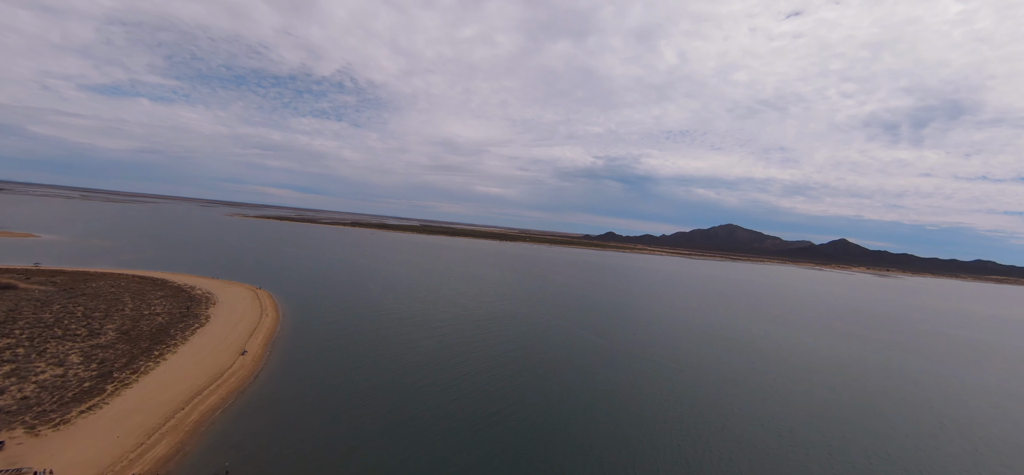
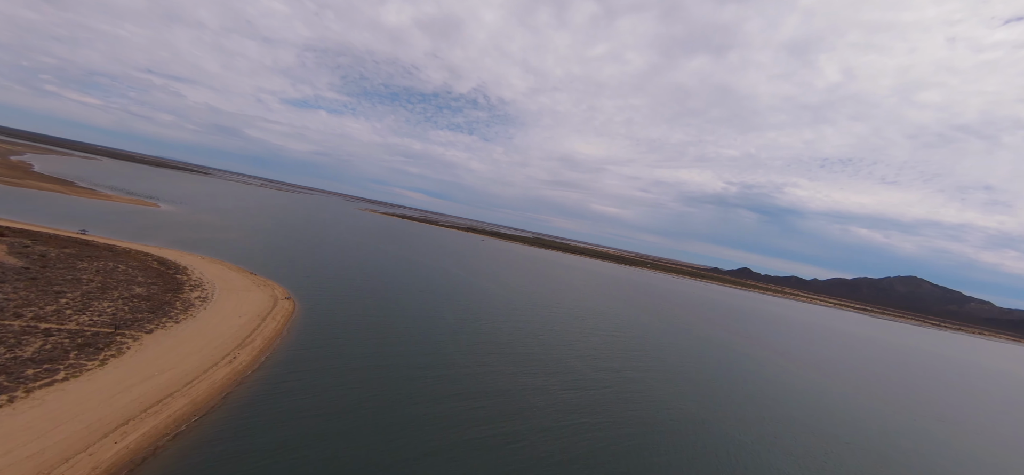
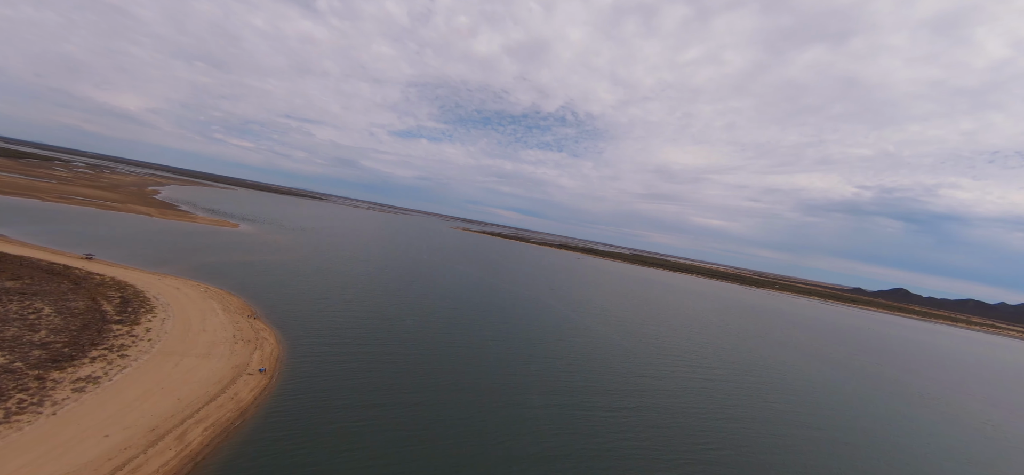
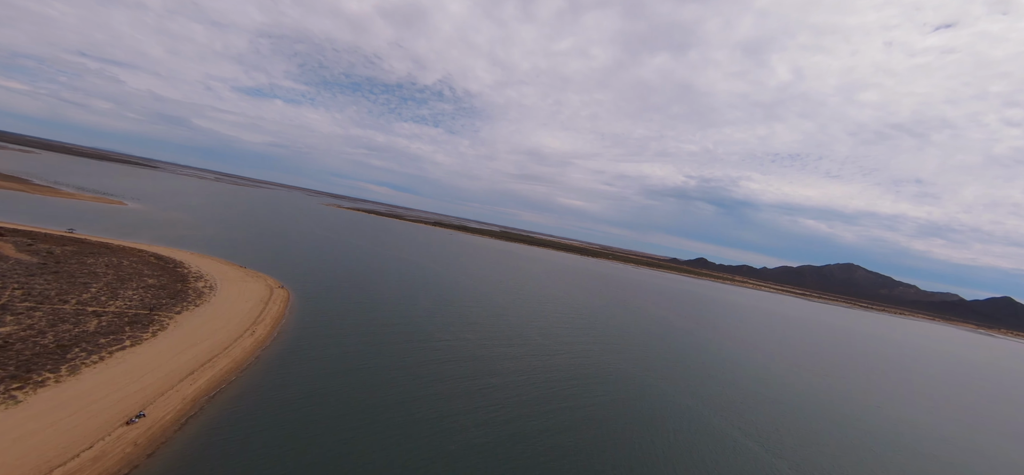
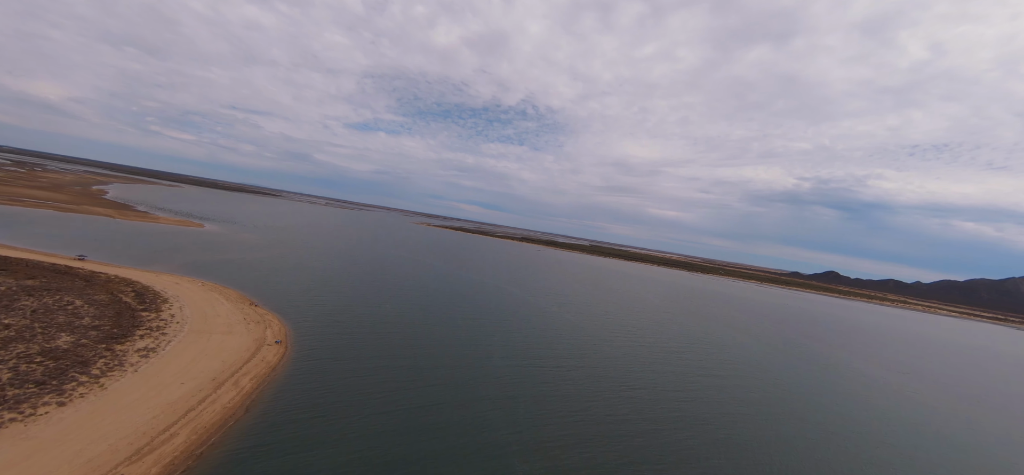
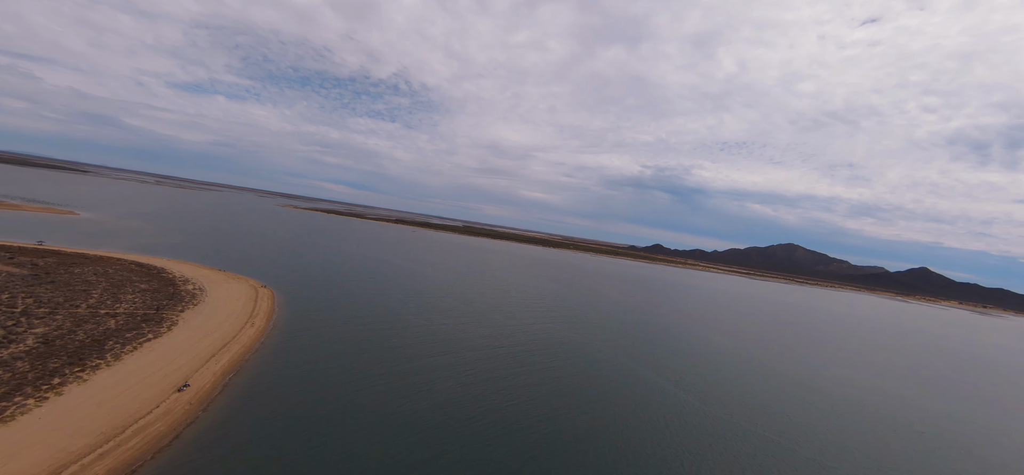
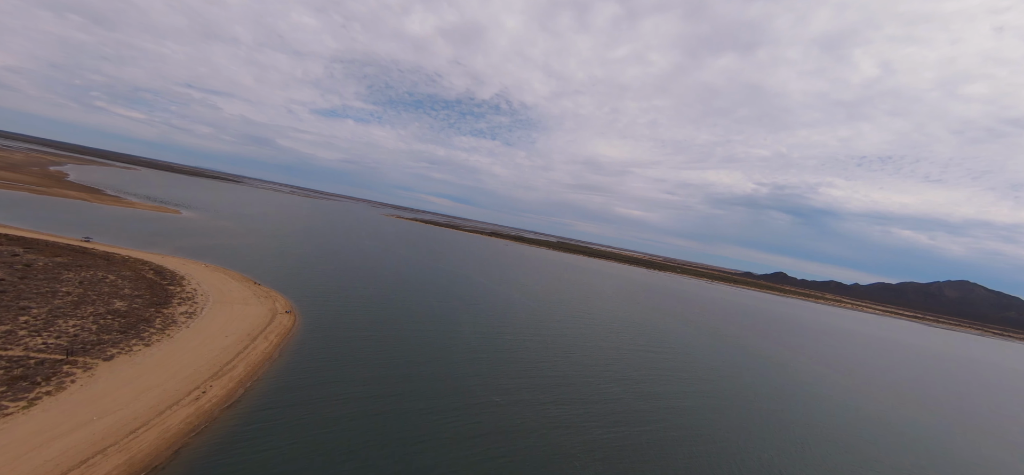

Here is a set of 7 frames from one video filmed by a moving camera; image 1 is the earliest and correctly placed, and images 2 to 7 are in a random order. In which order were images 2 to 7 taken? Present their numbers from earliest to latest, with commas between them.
6, 4, 2, 7, 5, 3
